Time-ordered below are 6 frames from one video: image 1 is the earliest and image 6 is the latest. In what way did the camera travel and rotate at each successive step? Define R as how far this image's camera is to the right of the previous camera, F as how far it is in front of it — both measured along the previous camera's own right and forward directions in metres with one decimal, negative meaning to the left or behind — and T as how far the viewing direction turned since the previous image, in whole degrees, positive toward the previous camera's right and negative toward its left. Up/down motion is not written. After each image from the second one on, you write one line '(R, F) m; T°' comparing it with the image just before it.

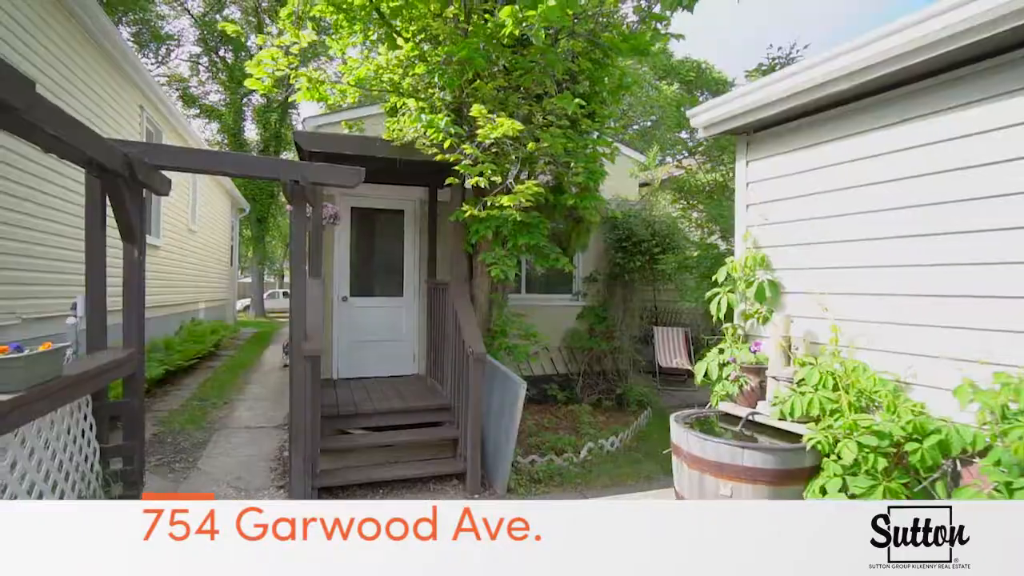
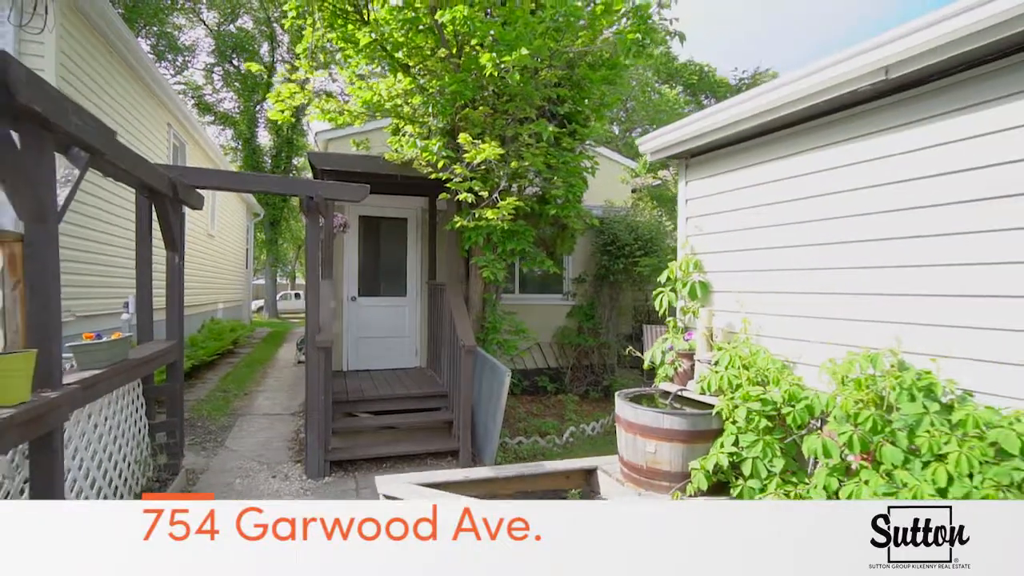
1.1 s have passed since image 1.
(+0.2, -0.6) m; -1°
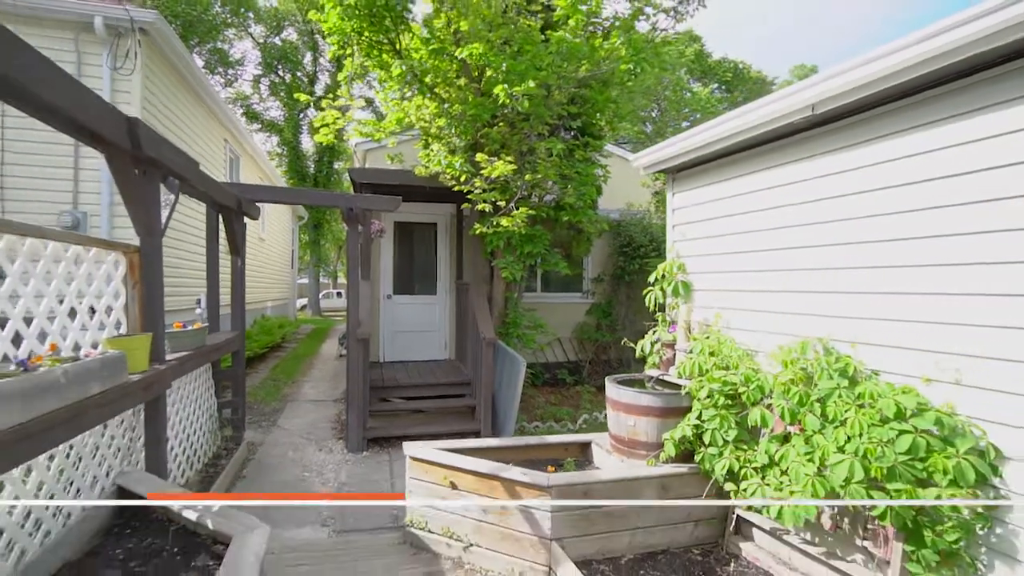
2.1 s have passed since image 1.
(+0.2, -0.5) m; -4°
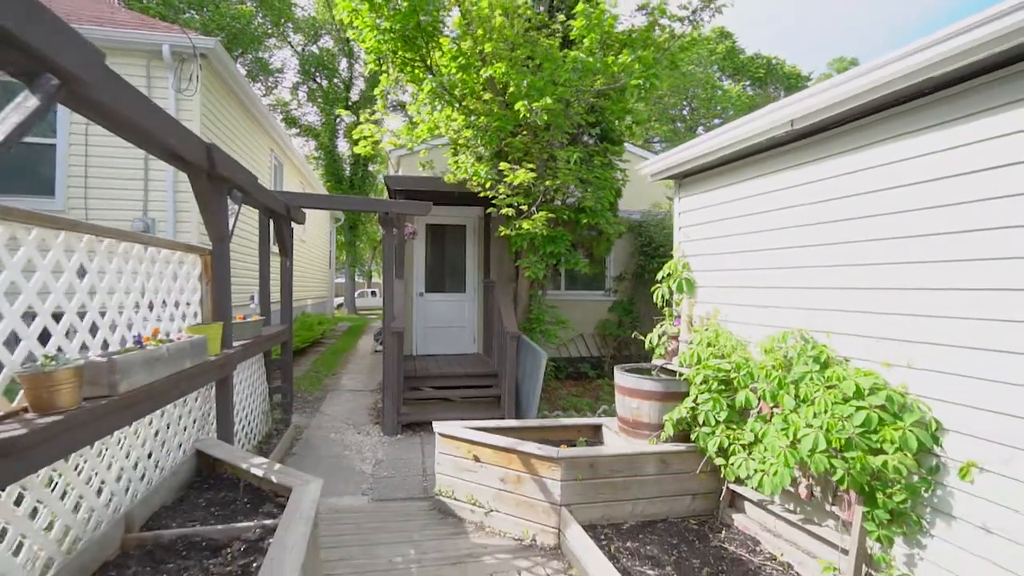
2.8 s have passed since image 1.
(+0.1, -0.4) m; -3°
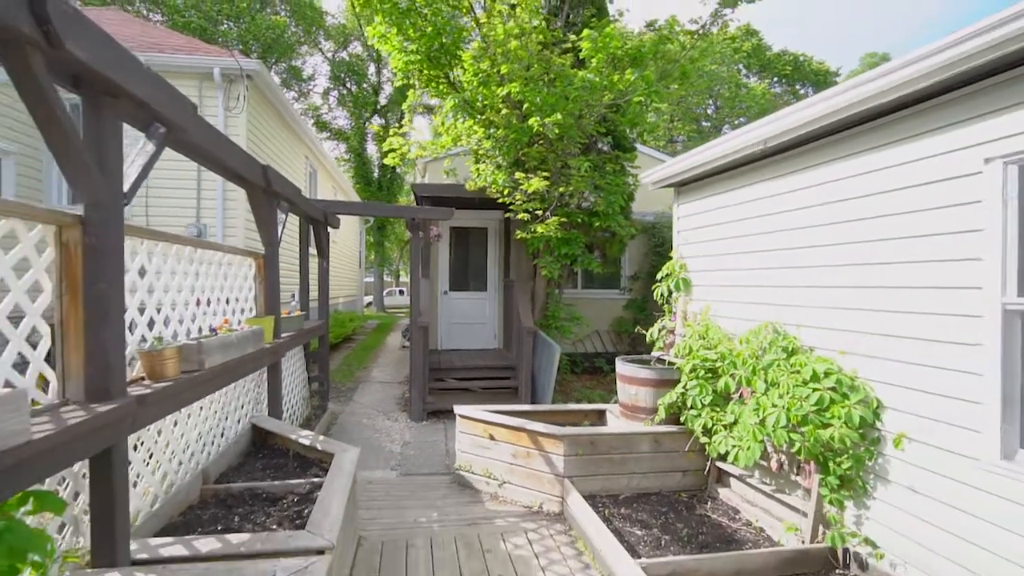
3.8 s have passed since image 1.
(+0.1, -0.4) m; -3°
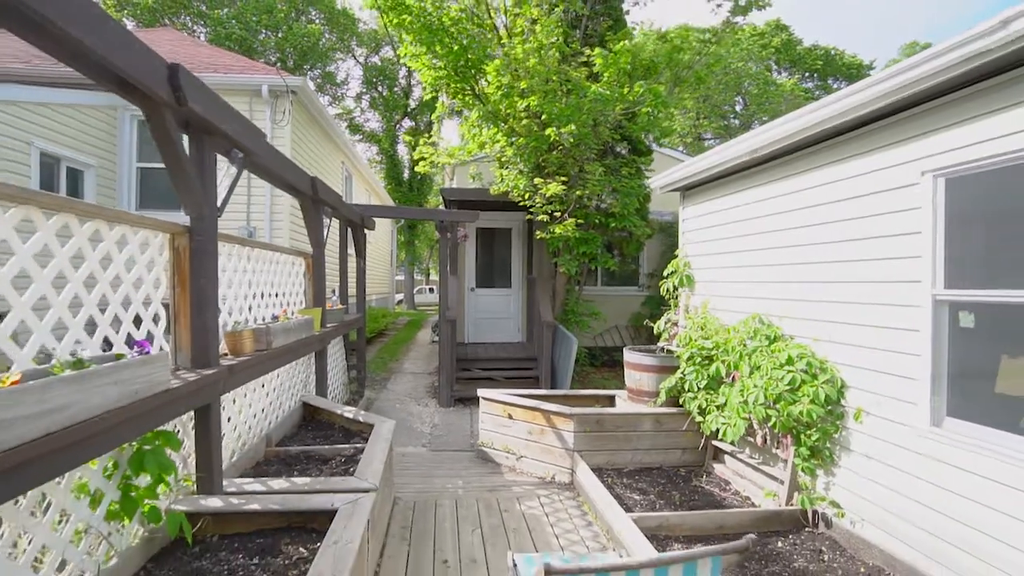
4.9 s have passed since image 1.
(+0.1, -0.5) m; -3°
